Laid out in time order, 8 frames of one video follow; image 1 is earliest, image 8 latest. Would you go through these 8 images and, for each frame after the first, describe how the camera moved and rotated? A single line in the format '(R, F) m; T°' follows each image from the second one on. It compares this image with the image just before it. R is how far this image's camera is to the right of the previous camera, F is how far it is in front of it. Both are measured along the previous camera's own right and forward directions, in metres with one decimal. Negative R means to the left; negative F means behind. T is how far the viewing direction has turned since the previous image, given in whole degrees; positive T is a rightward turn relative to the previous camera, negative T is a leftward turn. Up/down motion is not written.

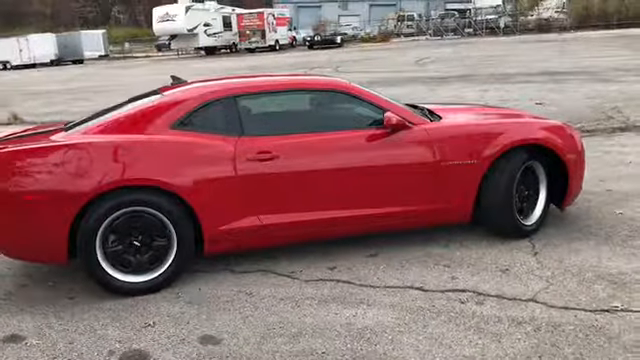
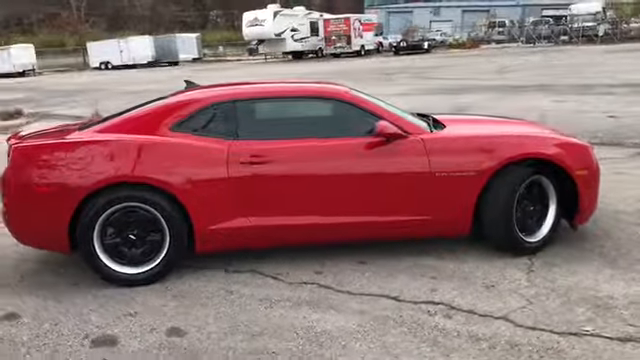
(+0.8, -0.1) m; -8°
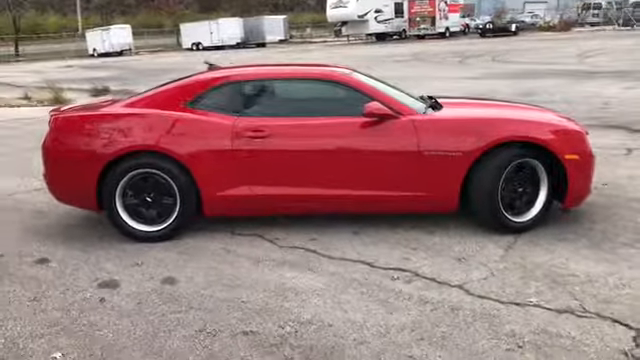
(+0.8, -0.4) m; -8°
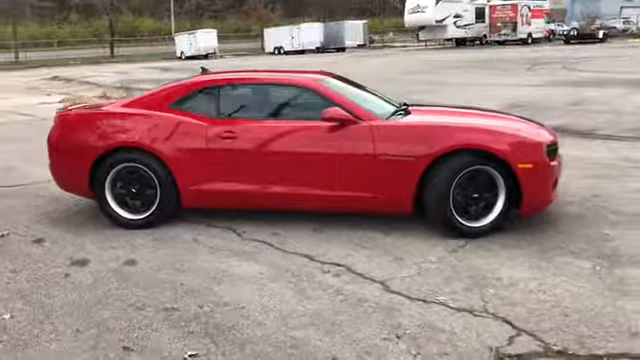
(+1.1, -0.3) m; -8°
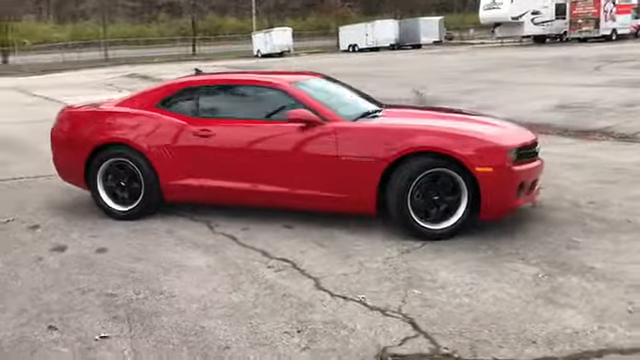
(+1.1, -0.1) m; -8°
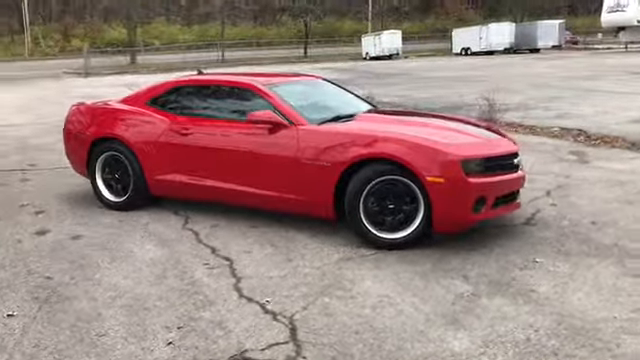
(+1.5, +0.1) m; -11°
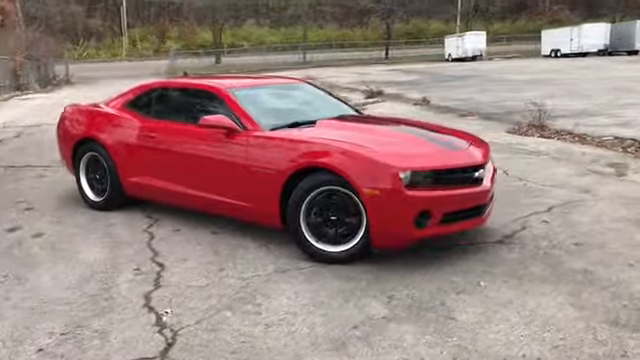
(+1.2, +0.3) m; -9°
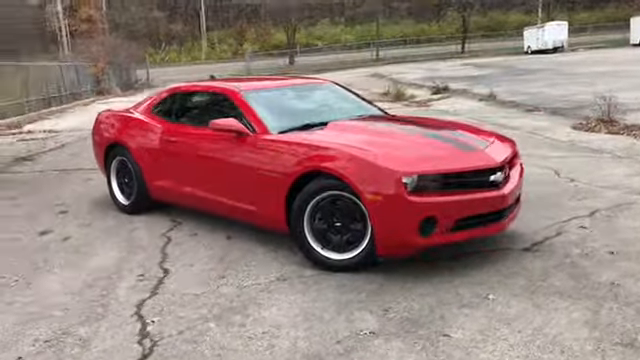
(+0.6, +0.2) m; -7°
